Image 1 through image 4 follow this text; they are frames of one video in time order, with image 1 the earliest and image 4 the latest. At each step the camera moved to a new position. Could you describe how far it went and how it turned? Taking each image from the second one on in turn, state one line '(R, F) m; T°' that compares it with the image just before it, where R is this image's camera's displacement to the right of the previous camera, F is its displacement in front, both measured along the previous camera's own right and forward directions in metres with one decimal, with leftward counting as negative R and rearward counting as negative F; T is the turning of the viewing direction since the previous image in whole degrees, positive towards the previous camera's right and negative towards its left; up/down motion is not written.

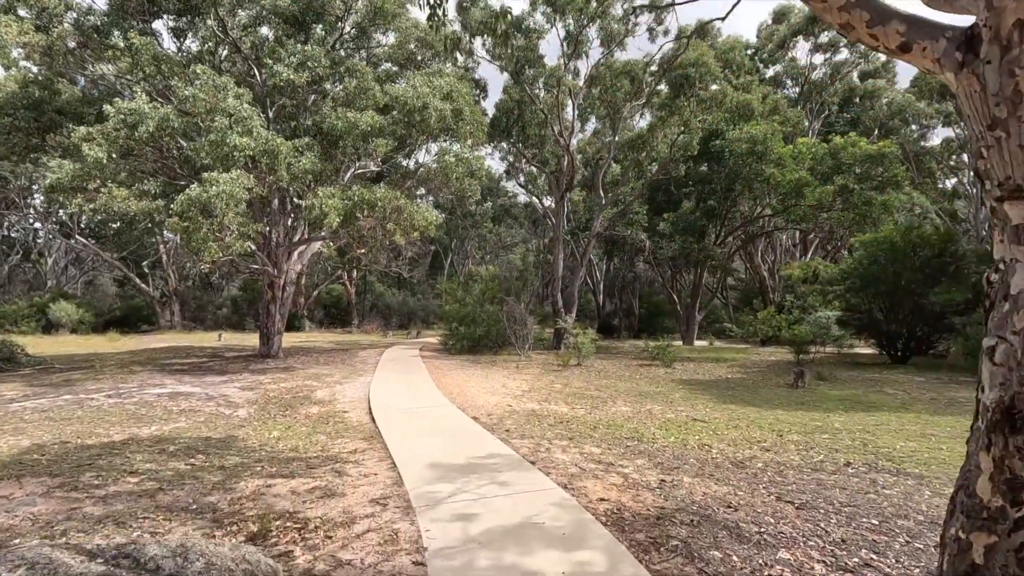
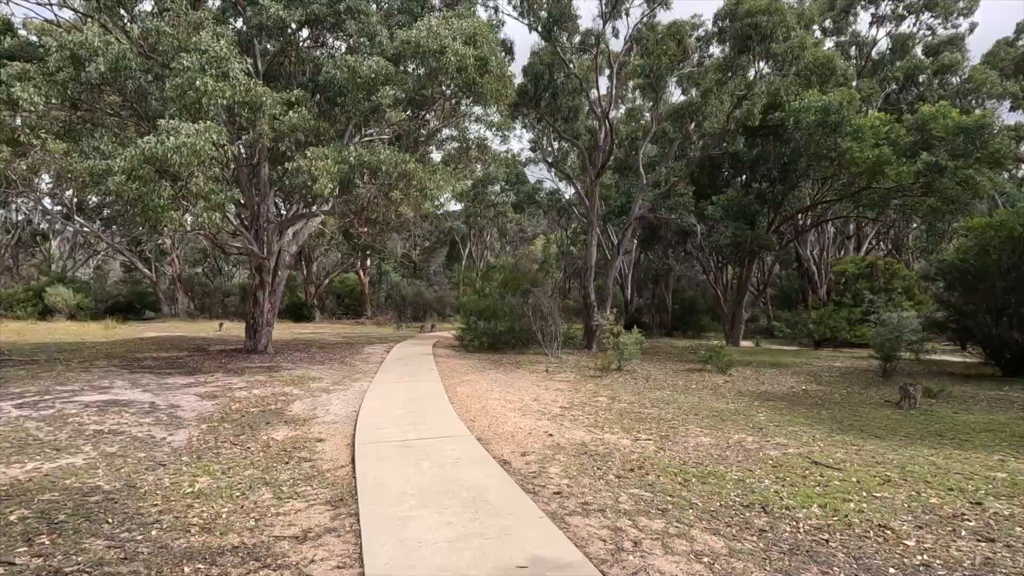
(-0.3, +2.3) m; -2°
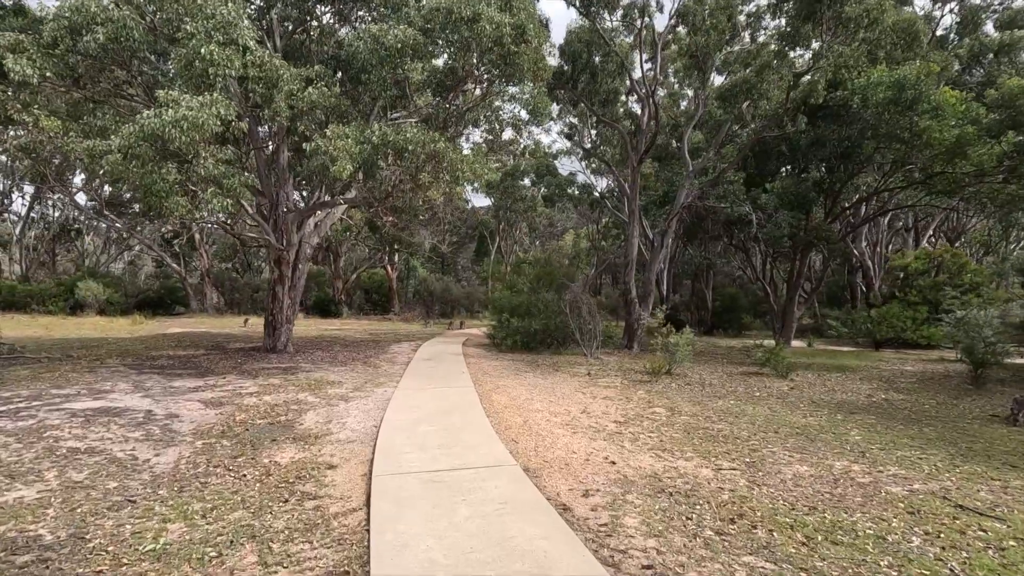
(-0.2, +1.1) m; -3°
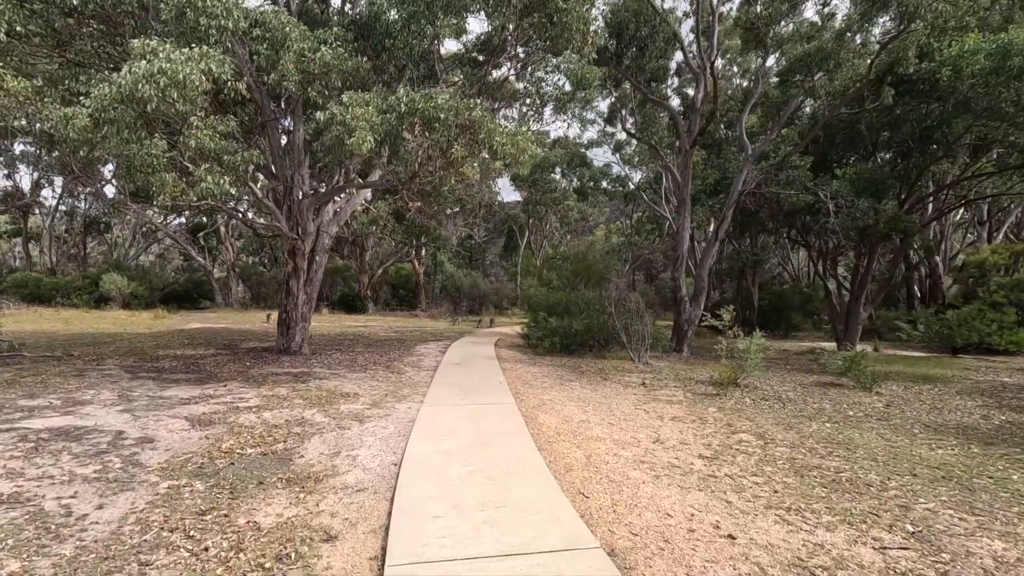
(-0.3, +1.4) m; -3°
